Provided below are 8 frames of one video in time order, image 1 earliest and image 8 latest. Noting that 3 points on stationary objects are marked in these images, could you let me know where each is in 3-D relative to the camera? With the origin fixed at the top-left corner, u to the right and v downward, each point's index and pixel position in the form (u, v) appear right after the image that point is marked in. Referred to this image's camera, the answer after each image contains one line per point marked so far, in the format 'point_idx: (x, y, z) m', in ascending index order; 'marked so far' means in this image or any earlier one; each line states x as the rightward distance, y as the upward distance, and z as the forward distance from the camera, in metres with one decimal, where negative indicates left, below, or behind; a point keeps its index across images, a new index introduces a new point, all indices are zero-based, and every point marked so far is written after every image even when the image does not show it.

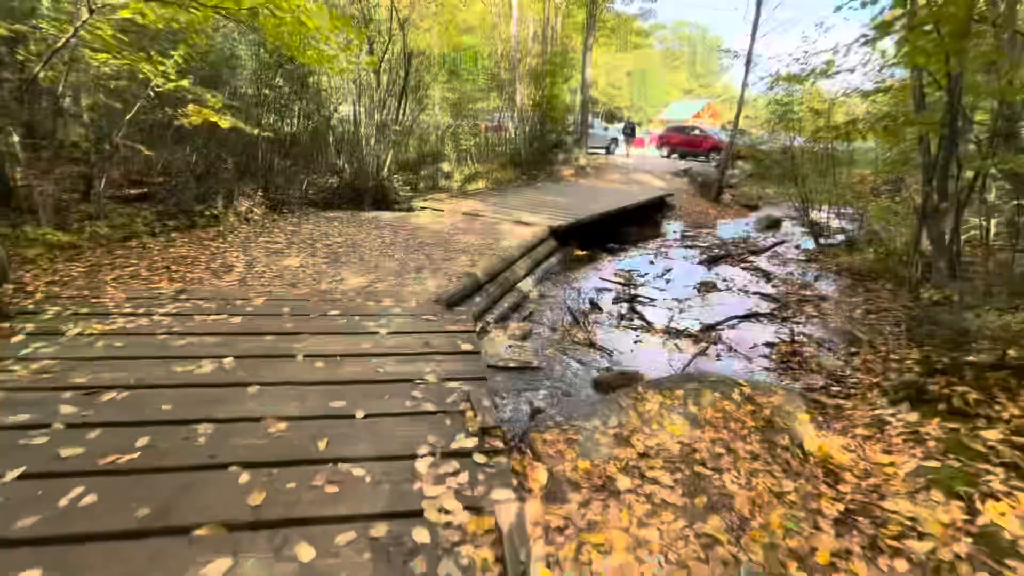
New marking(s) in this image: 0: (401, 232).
0: (-1.7, +0.8, +7.1) m
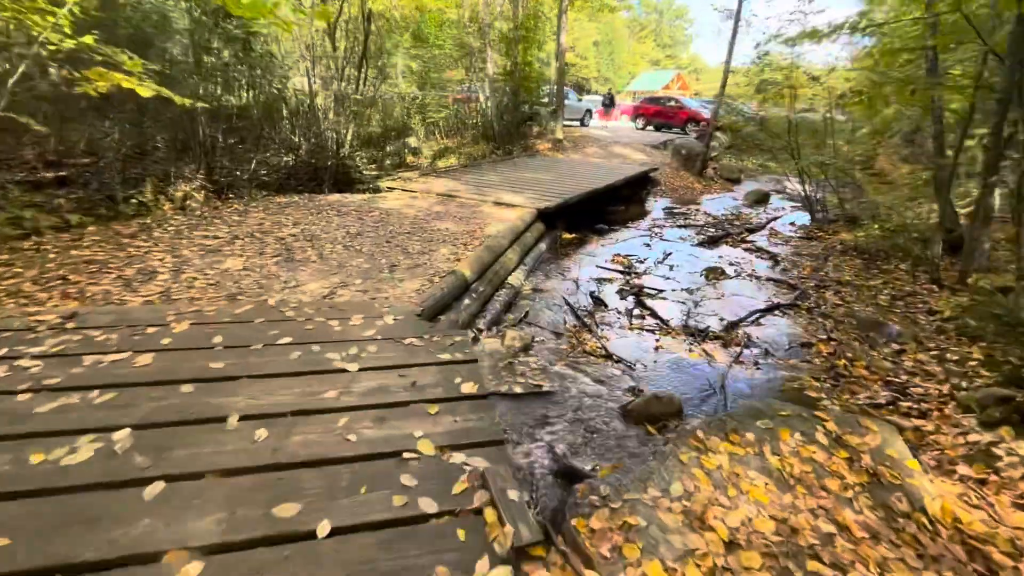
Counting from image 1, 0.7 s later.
0: (-1.9, +0.9, +6.2) m
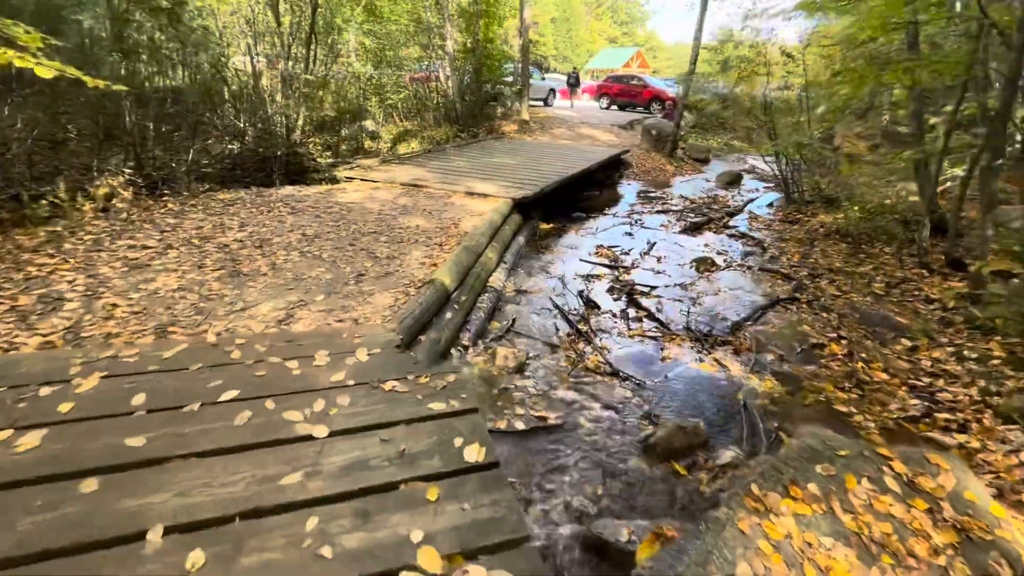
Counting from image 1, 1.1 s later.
0: (-2.1, +0.8, +5.5) m
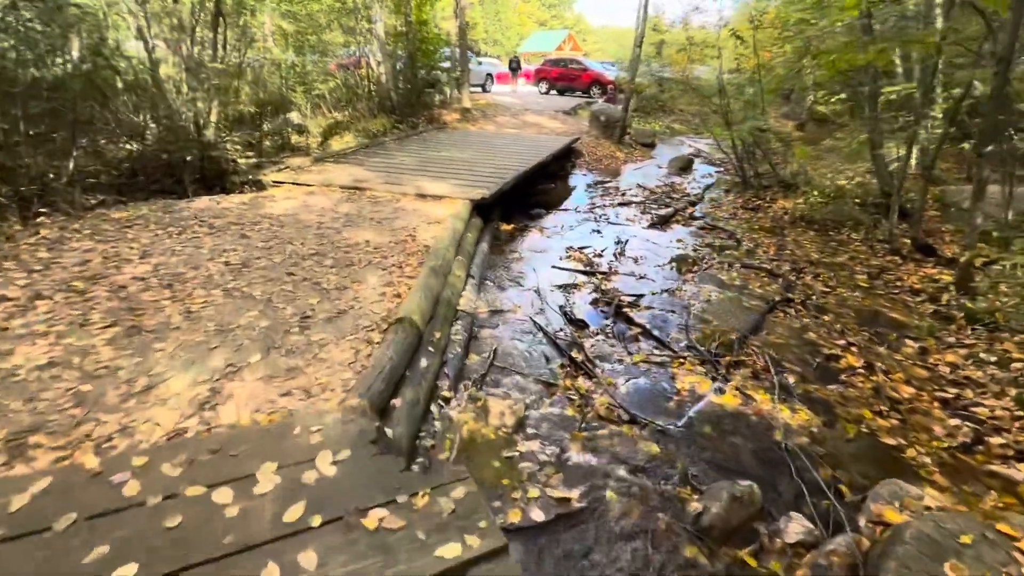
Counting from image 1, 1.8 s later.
0: (-2.5, +0.5, +4.6) m
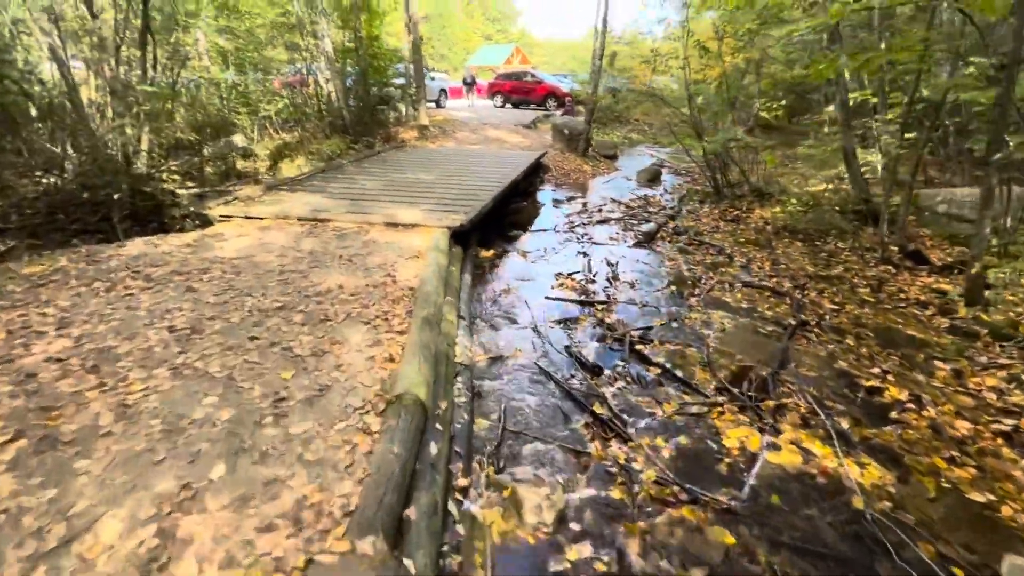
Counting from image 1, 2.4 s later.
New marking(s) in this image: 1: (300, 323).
0: (-2.5, 0.0, +3.8) m
1: (-1.5, -0.2, +3.3) m
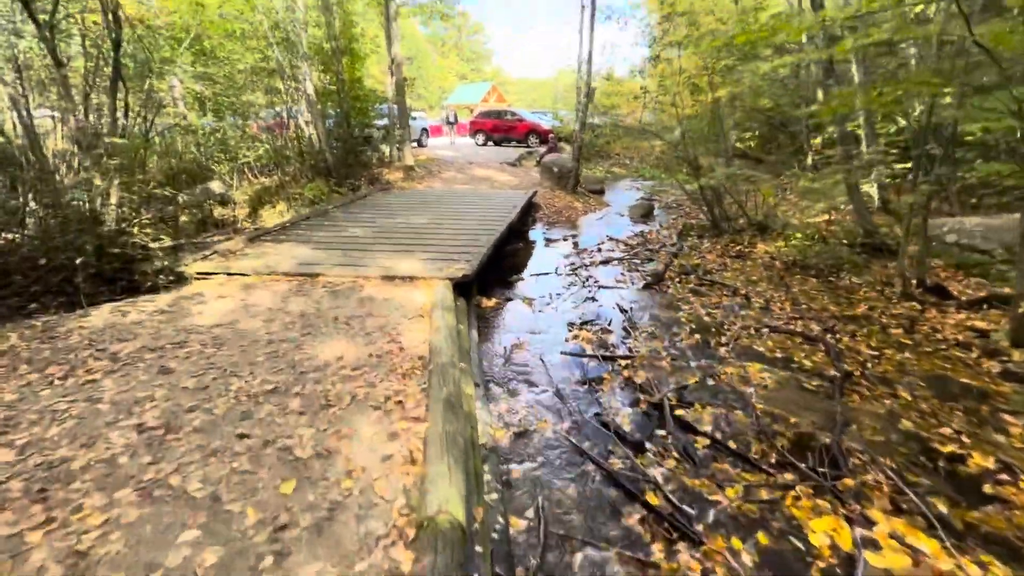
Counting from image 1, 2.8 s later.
0: (-2.3, -0.5, +3.3) m
1: (-1.3, -0.7, +2.8) m
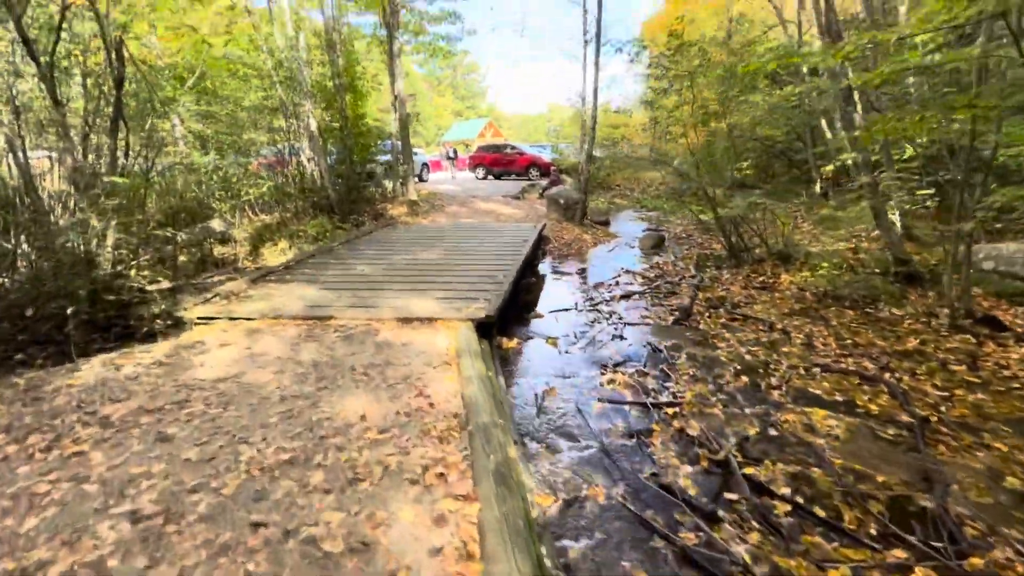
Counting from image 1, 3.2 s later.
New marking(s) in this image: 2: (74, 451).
0: (-2.0, -0.9, +2.9) m
1: (-0.9, -1.0, +2.4) m
2: (-2.5, -0.9, +2.7) m
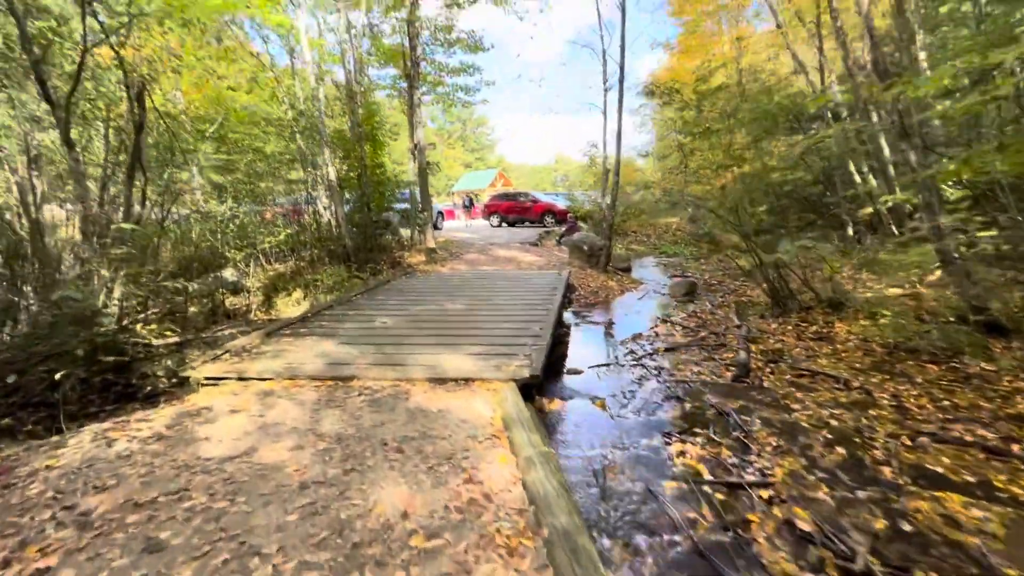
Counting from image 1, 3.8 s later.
0: (-1.6, -1.2, +2.3) m
1: (-0.5, -1.3, +1.7) m
2: (-2.1, -1.2, +2.1) m
